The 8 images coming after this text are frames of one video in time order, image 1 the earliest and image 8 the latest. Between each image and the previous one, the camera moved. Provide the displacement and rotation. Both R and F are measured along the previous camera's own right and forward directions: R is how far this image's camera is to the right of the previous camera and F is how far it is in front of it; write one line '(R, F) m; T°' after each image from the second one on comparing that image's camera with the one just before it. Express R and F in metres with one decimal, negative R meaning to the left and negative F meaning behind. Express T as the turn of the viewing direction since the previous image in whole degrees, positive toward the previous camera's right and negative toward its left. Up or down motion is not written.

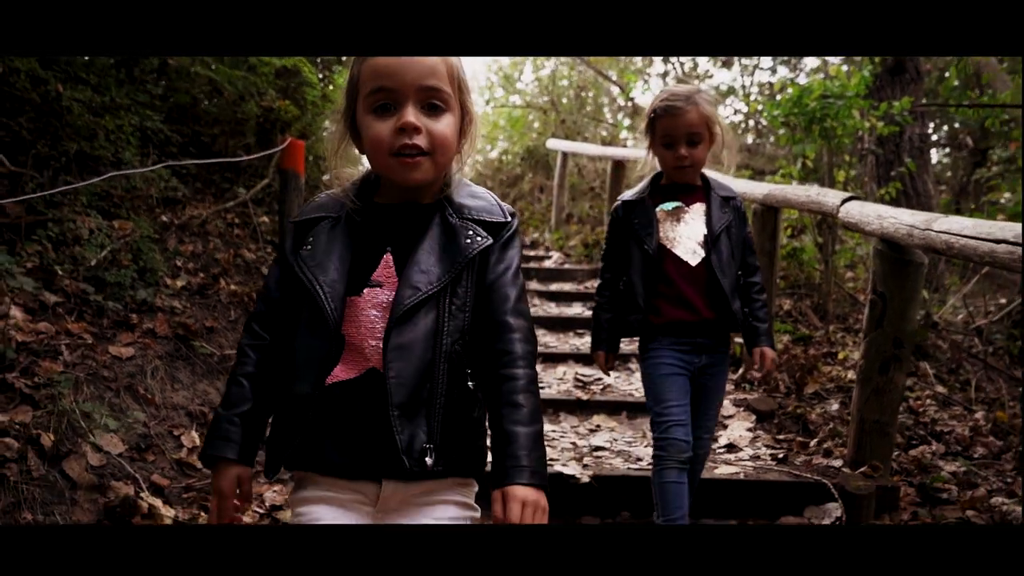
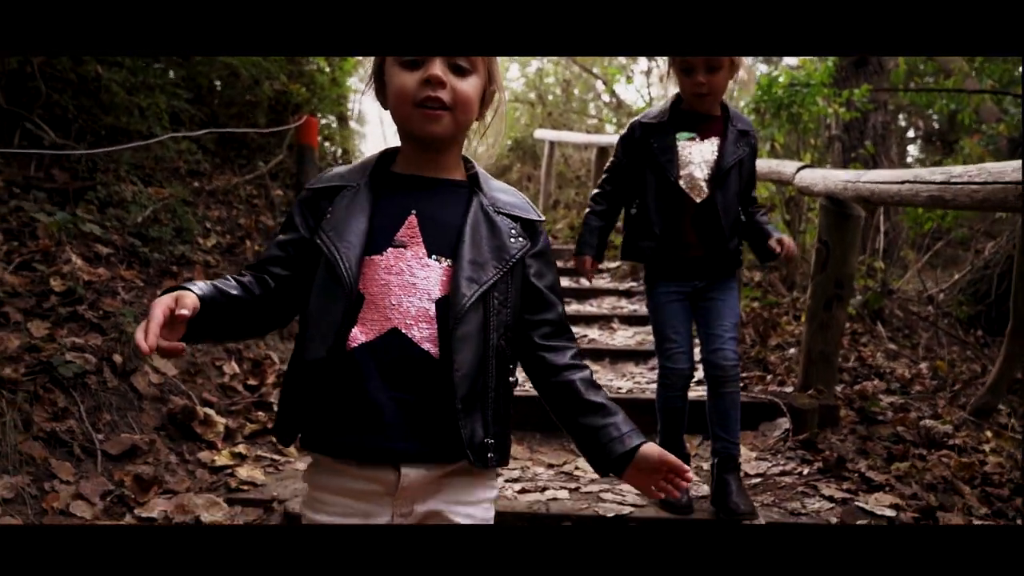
(-0.1, -0.5) m; +1°
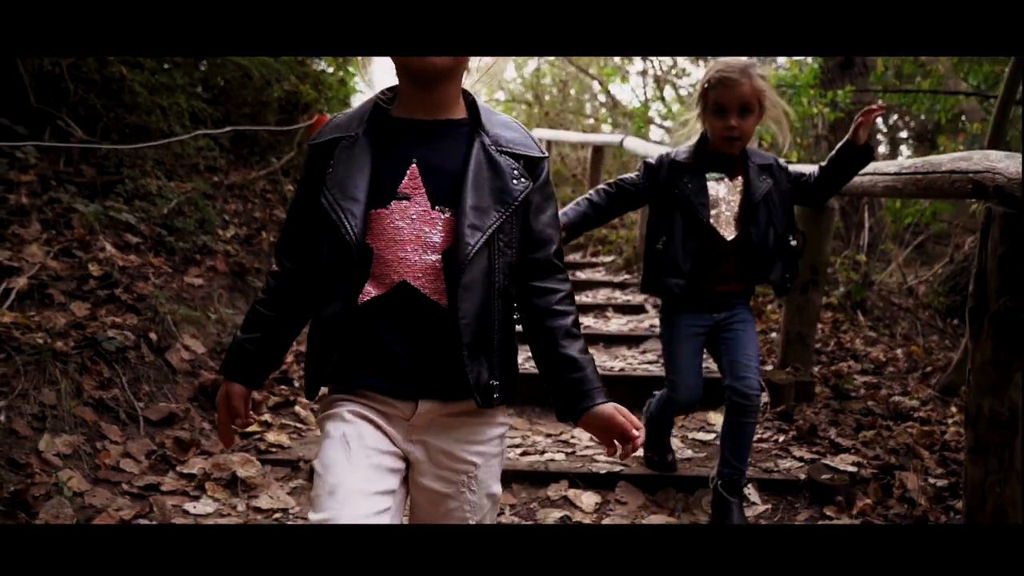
(0.0, -0.3) m; 0°
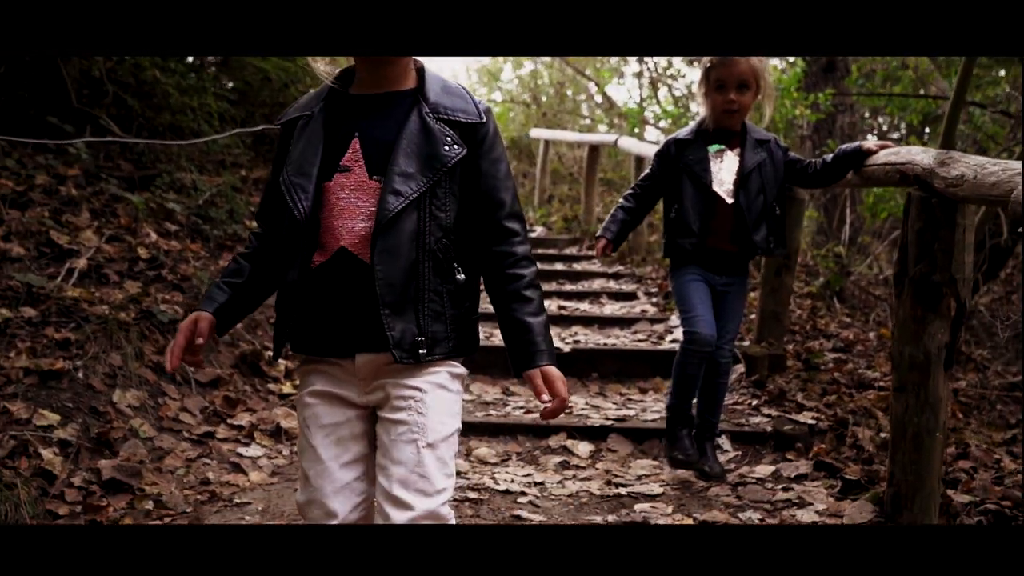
(0.0, -0.5) m; 0°
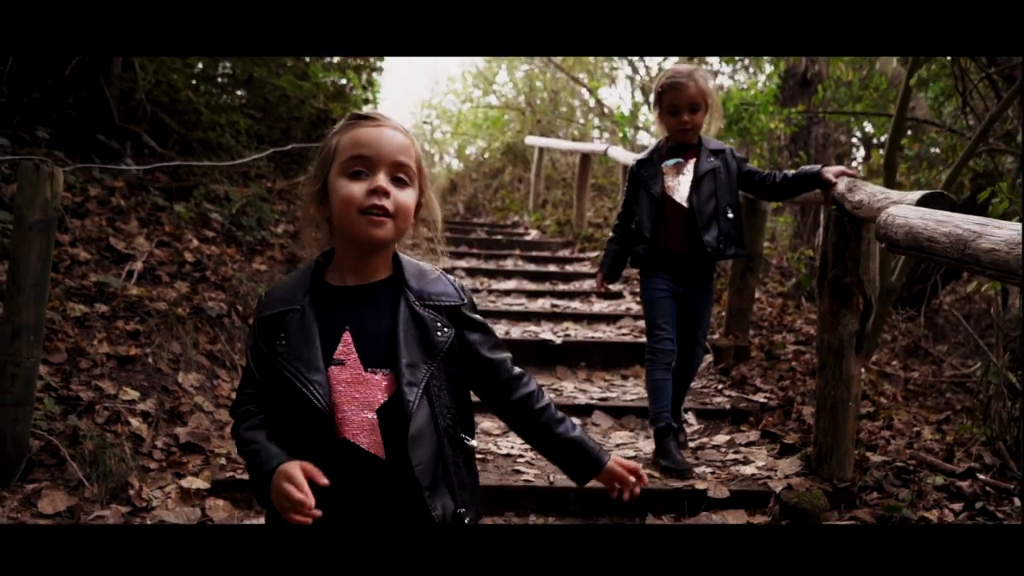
(0.0, -0.6) m; 0°
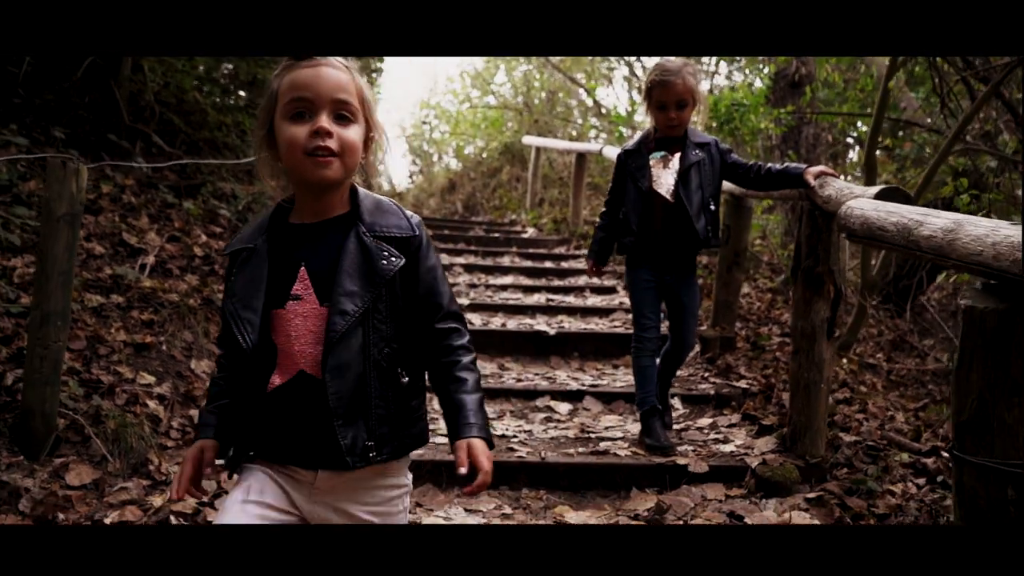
(0.0, -0.2) m; 0°
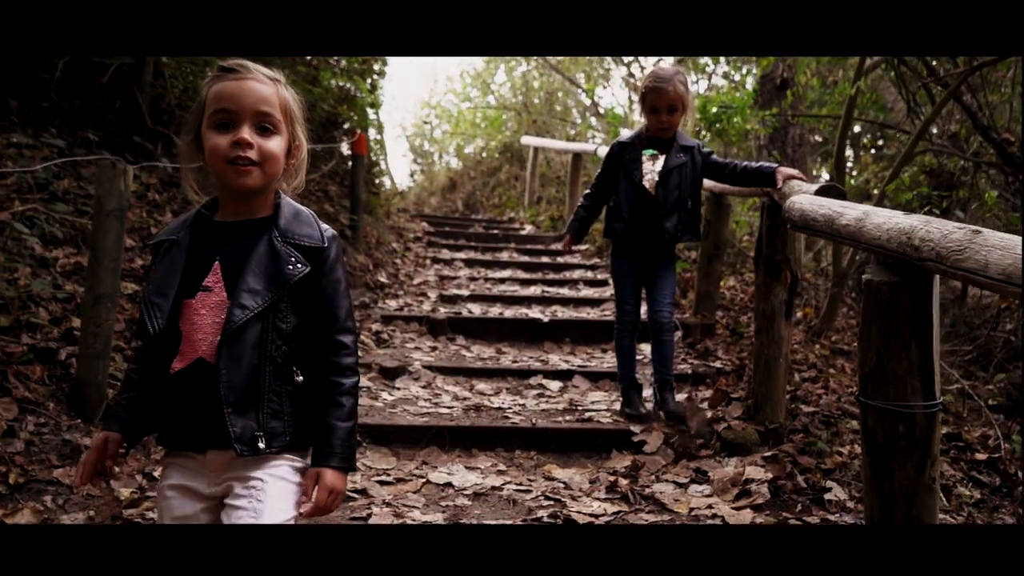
(0.0, -0.4) m; 0°
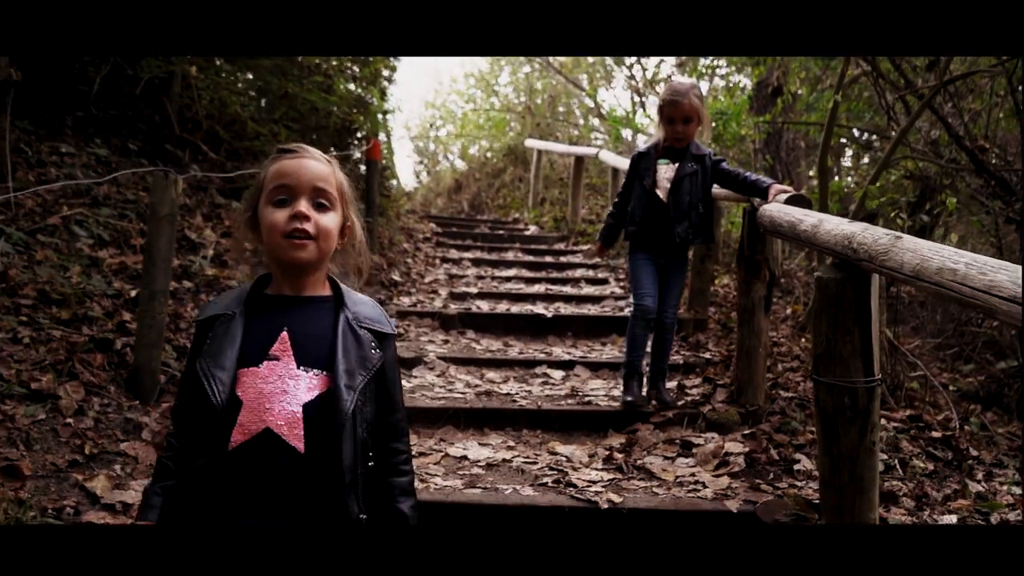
(0.0, -0.4) m; 0°
